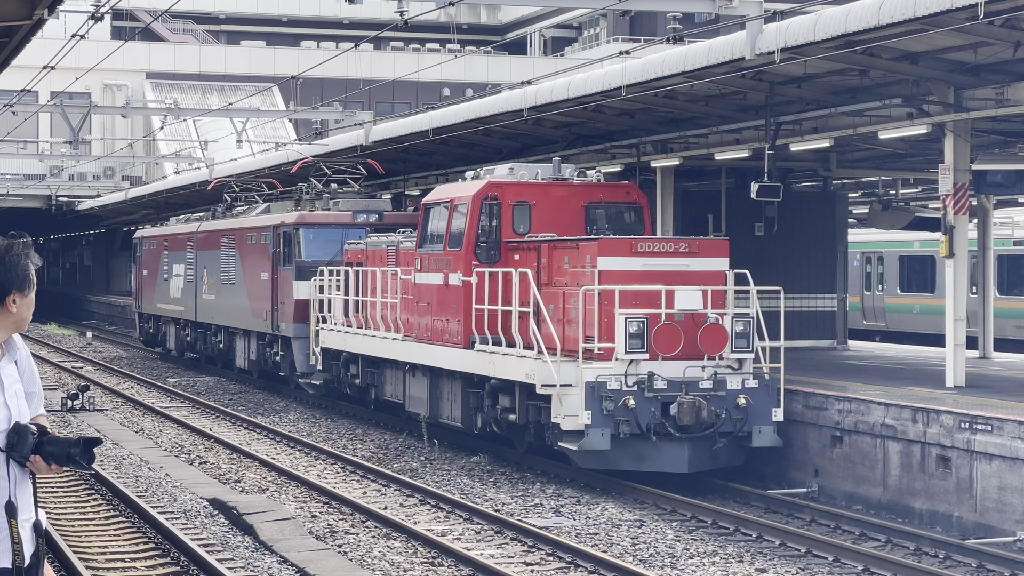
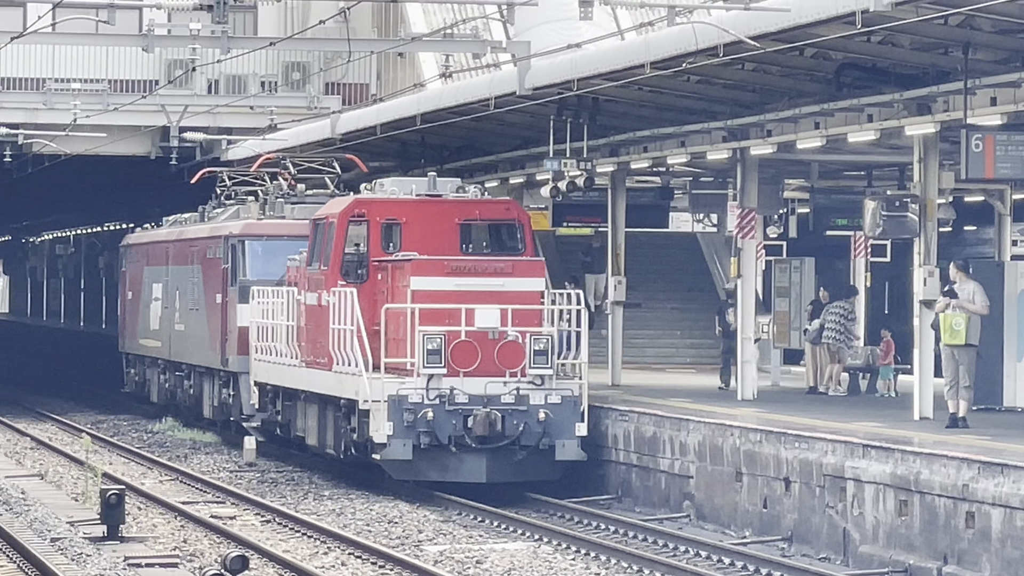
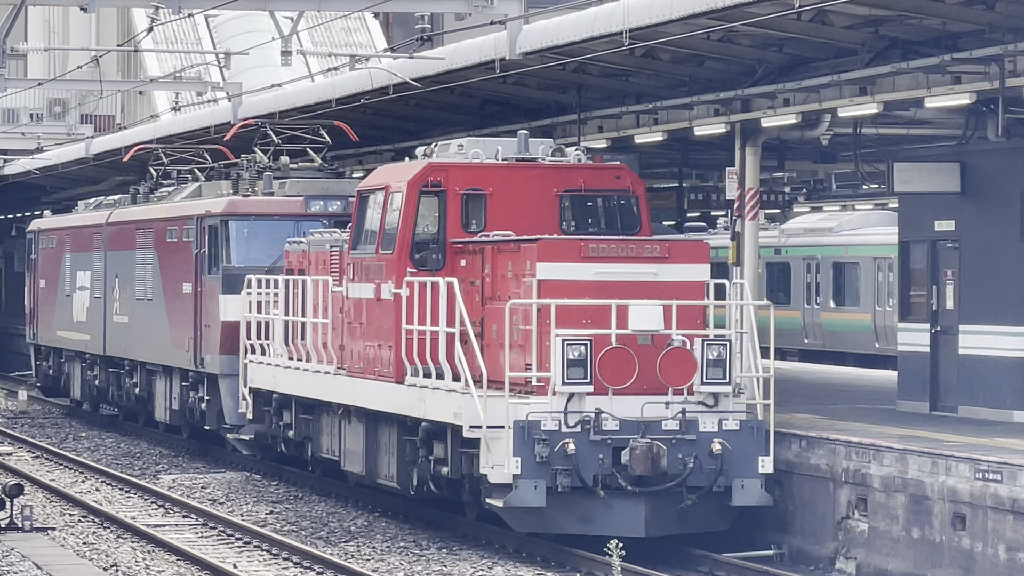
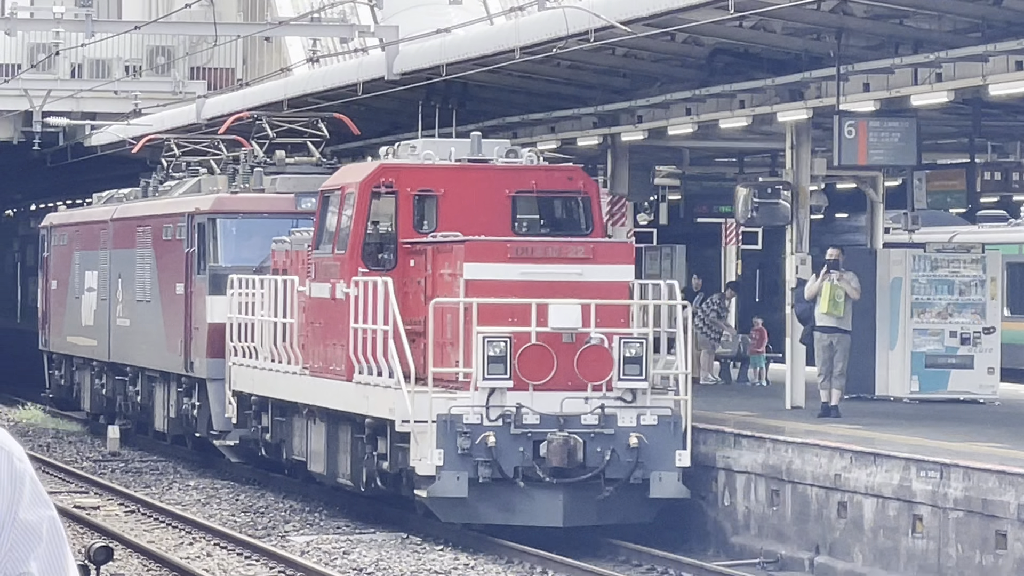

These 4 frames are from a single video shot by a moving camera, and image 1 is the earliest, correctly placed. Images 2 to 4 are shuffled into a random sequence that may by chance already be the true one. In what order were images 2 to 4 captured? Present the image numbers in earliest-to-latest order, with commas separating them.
3, 4, 2
